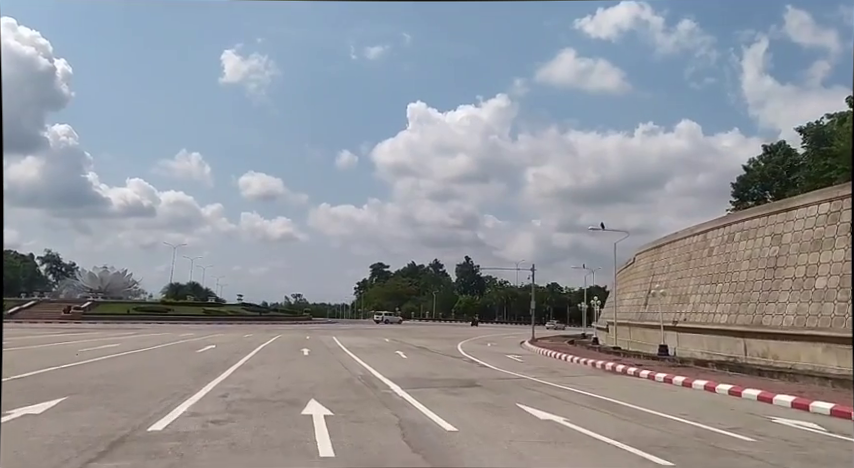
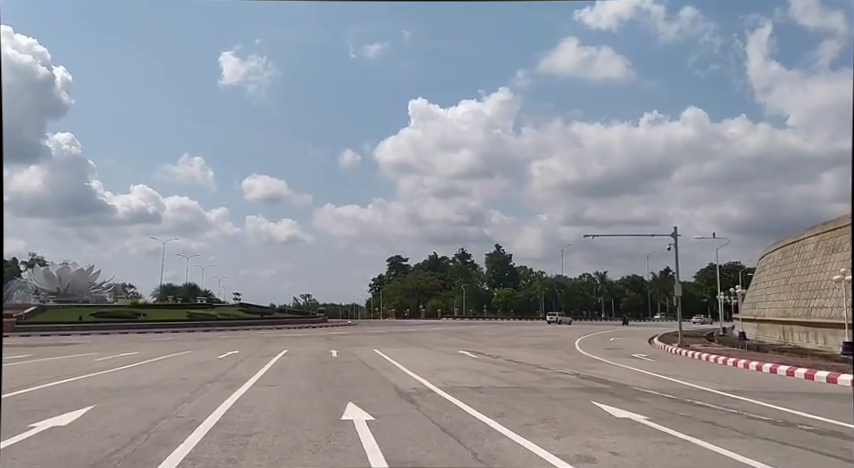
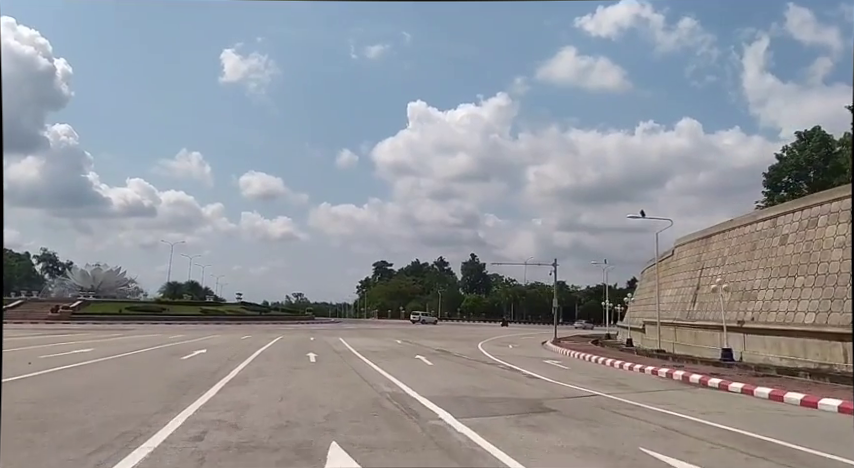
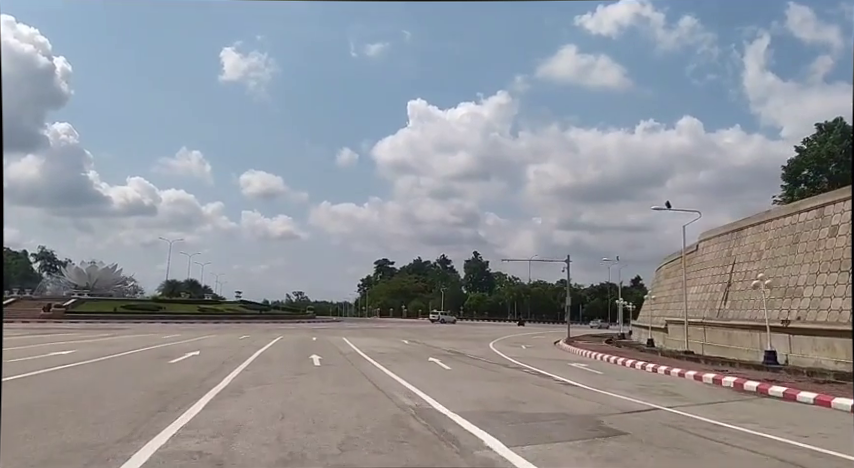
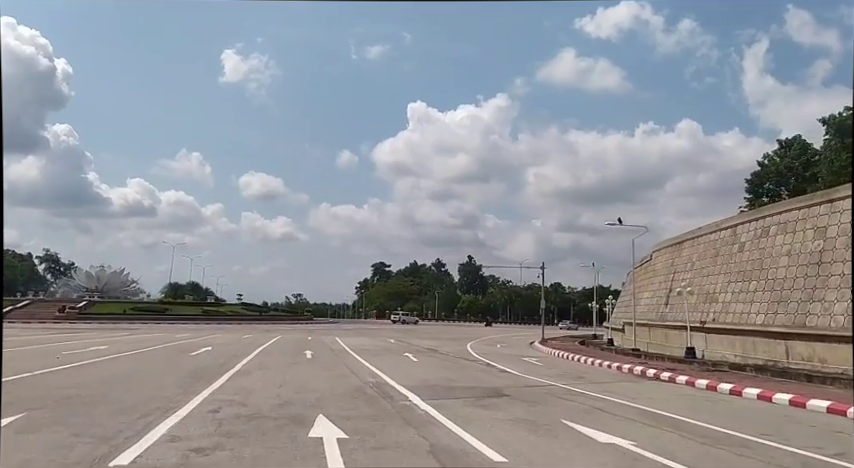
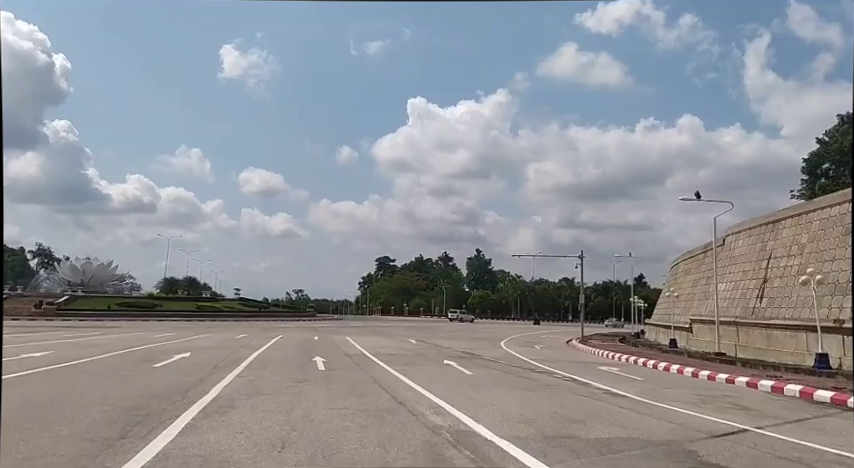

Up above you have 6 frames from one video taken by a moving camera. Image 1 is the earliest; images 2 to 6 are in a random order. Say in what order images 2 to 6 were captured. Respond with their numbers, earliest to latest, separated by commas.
5, 3, 4, 6, 2
